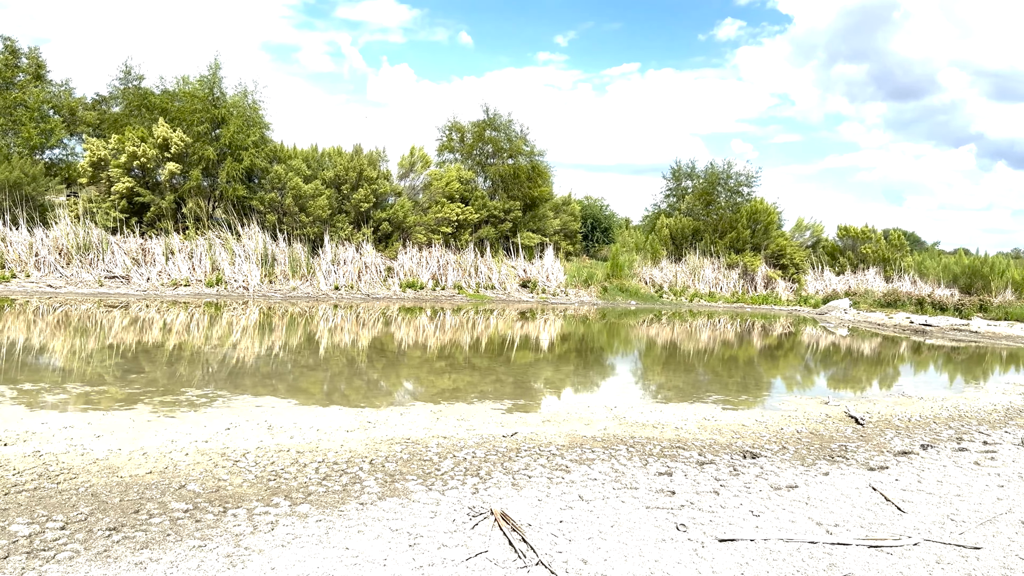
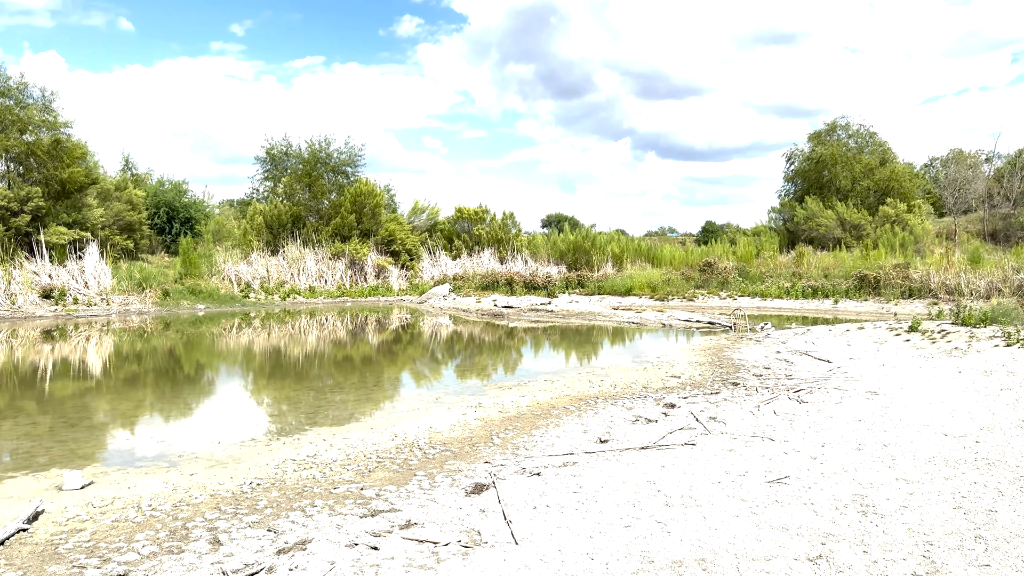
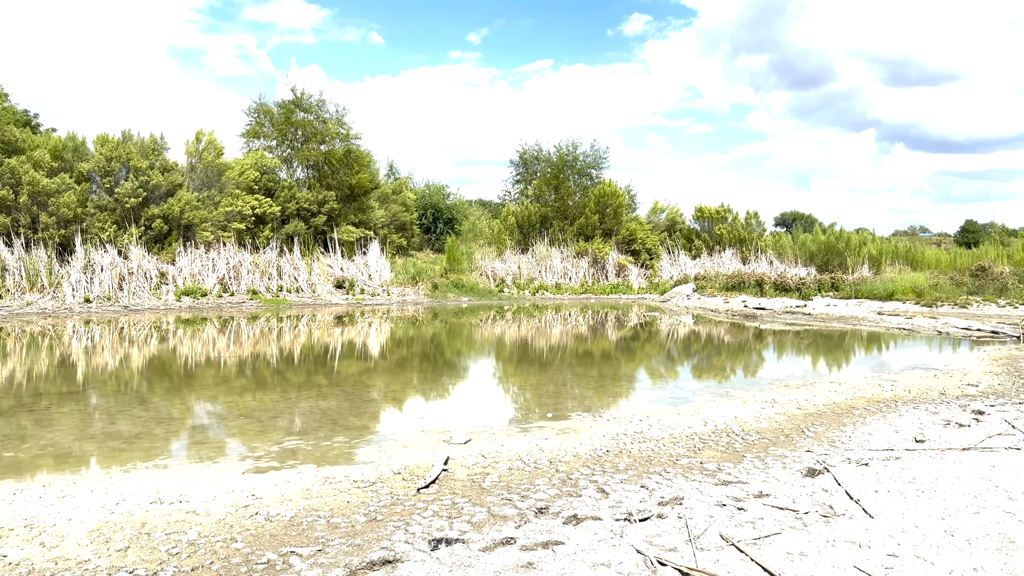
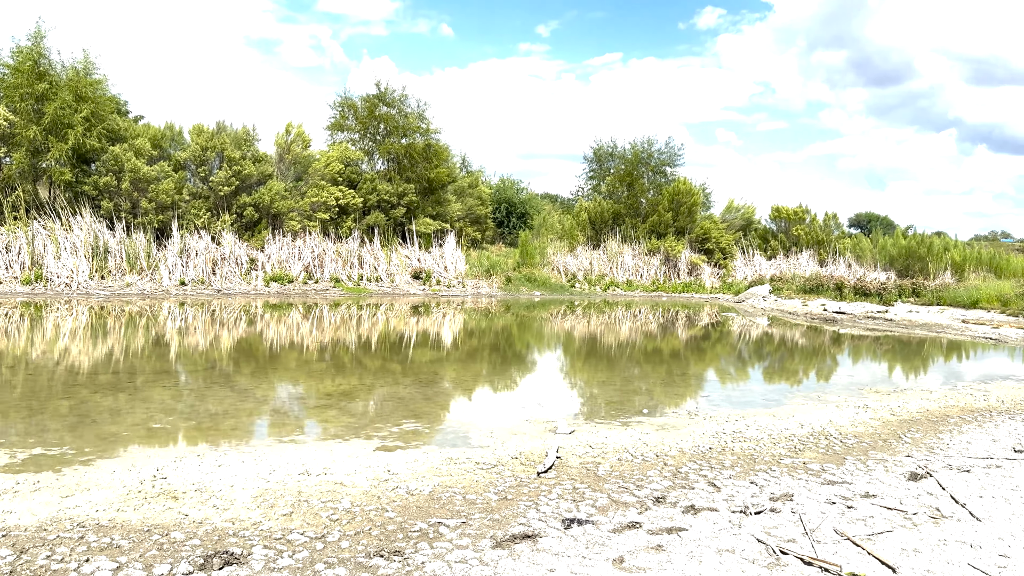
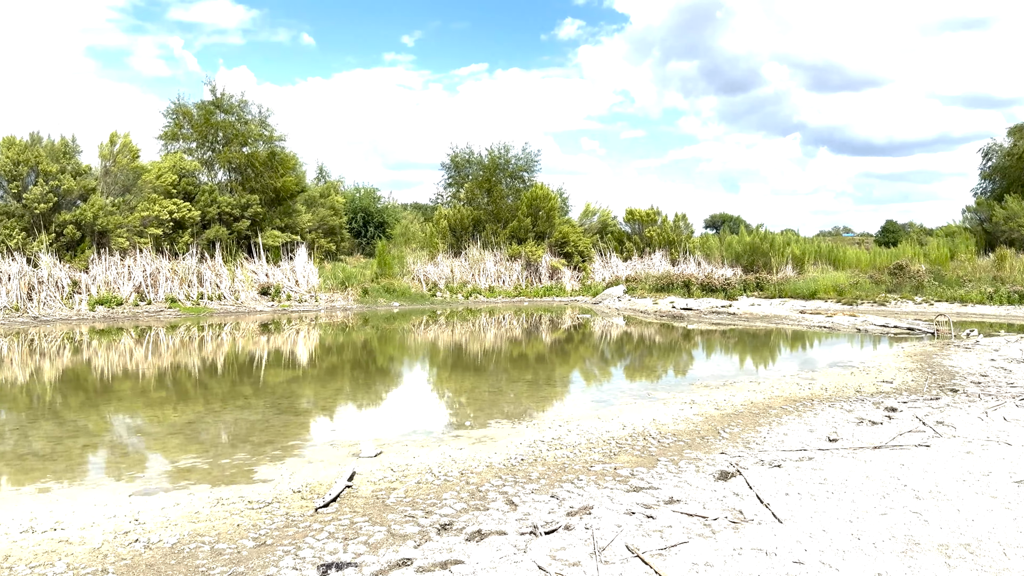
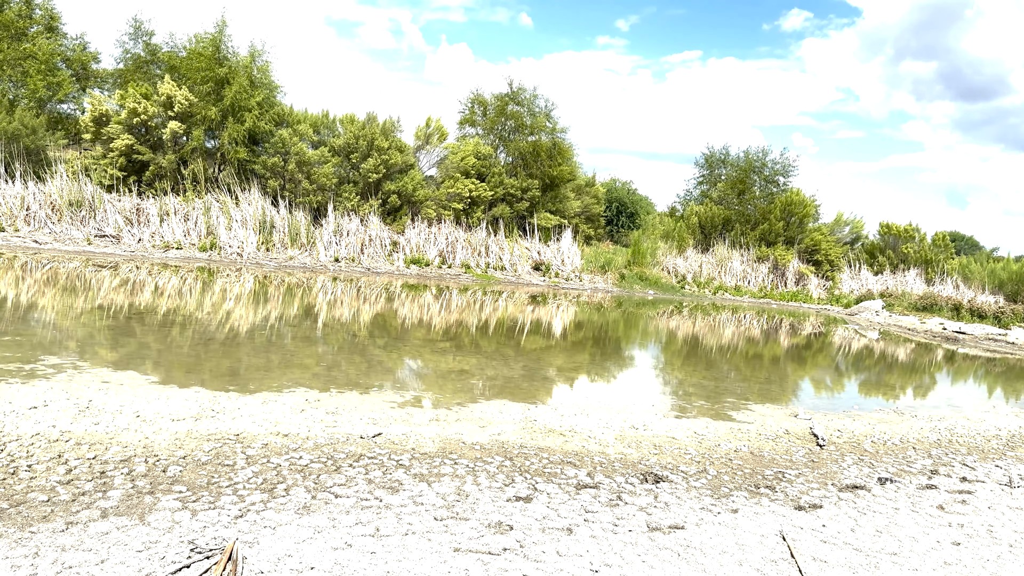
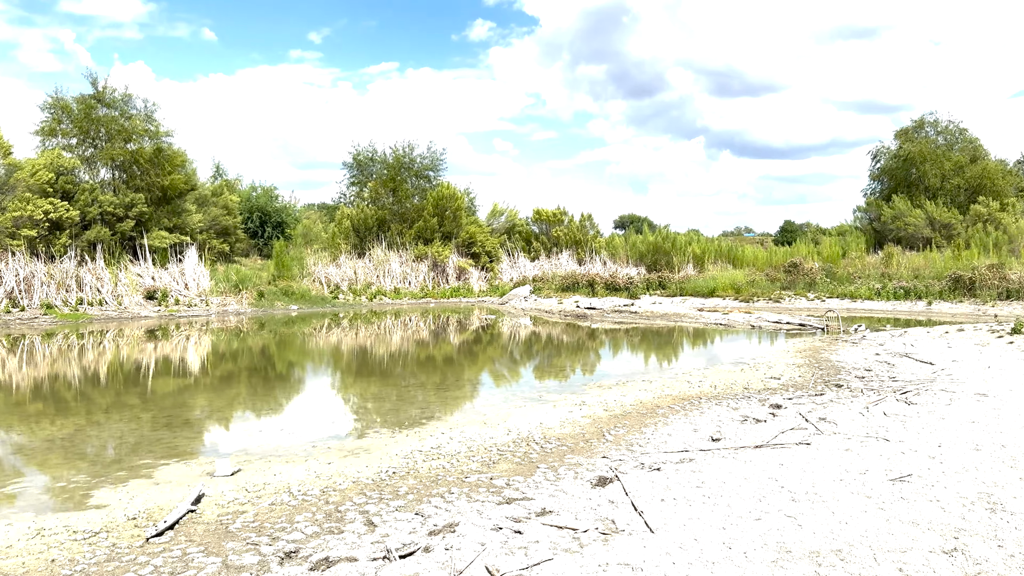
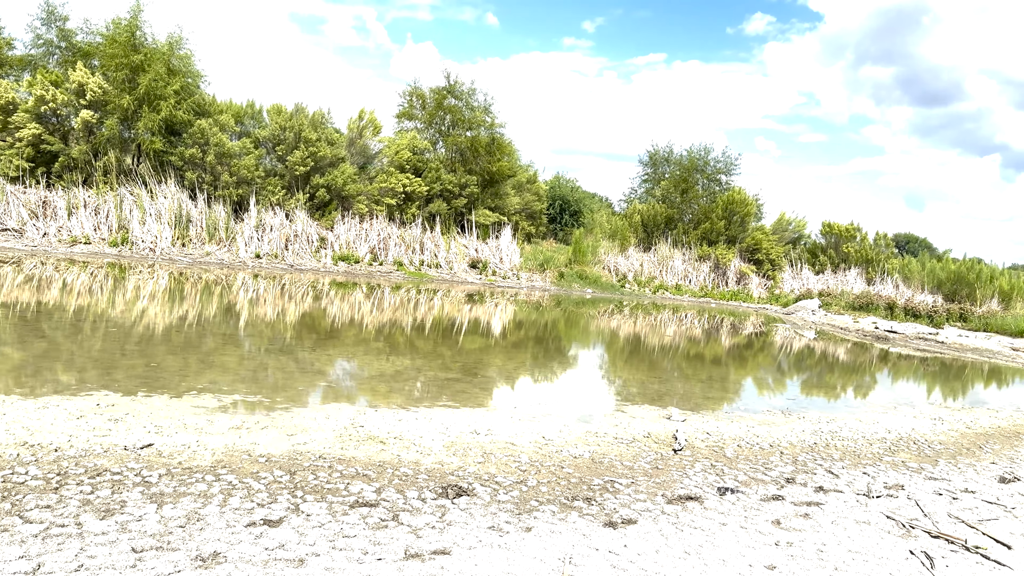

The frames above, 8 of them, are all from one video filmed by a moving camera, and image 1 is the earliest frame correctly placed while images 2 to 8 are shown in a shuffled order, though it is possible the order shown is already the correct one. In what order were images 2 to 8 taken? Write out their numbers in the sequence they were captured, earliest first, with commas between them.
6, 8, 4, 3, 5, 7, 2
